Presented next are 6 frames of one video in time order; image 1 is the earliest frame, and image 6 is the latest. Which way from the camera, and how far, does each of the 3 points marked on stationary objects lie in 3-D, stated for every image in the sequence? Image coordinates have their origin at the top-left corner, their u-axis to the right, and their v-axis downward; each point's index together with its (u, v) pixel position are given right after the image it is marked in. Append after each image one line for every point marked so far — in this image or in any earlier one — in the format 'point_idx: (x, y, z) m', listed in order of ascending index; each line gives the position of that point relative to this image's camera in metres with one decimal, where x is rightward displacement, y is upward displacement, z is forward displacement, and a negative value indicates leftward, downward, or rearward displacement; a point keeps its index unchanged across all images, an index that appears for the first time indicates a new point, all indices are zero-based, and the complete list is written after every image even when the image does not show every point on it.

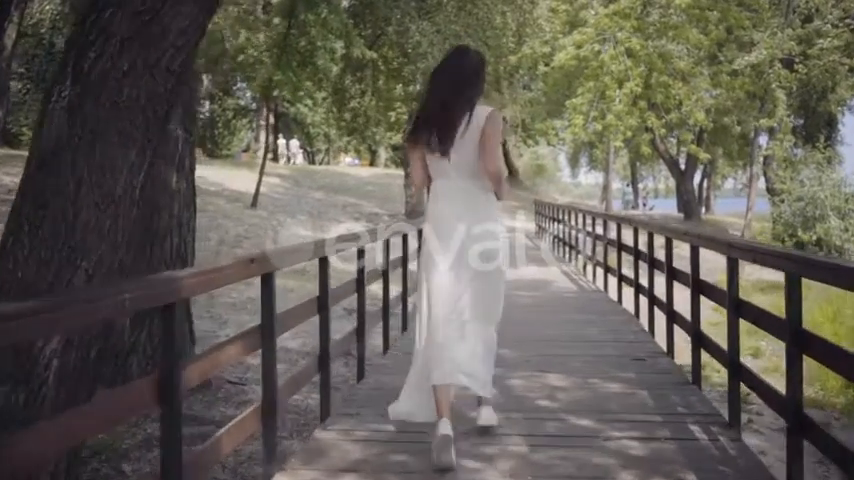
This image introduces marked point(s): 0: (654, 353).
0: (+1.6, -0.8, +6.8) m
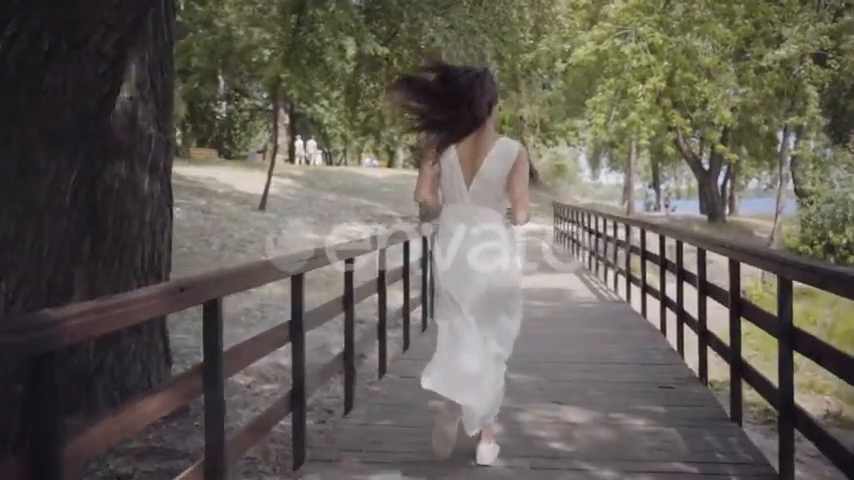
0: (+1.6, -0.9, +6.0) m
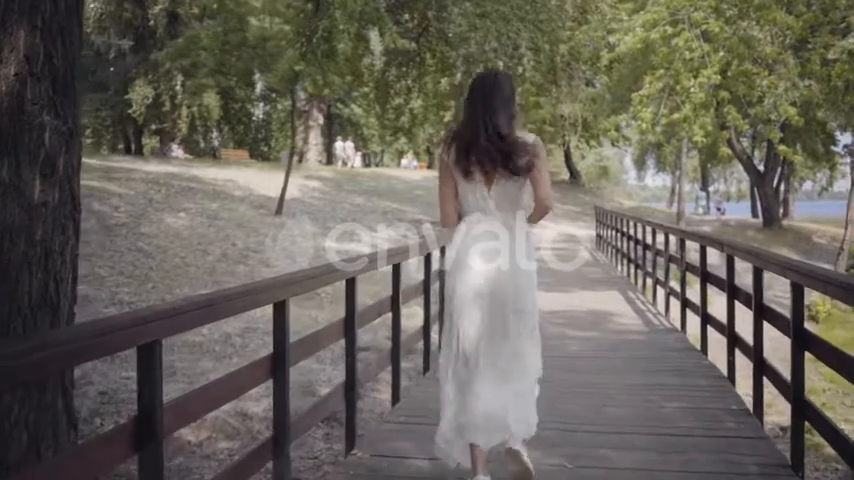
0: (+1.5, -1.0, +4.2) m
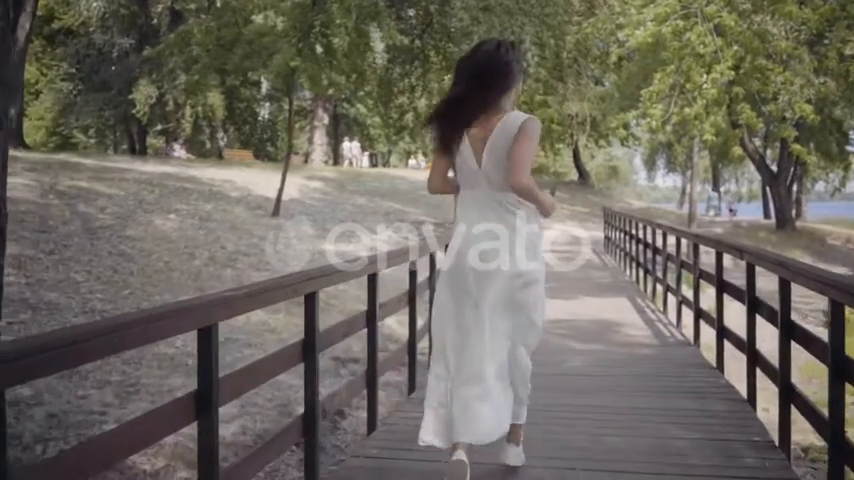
0: (+1.4, -1.0, +3.5) m
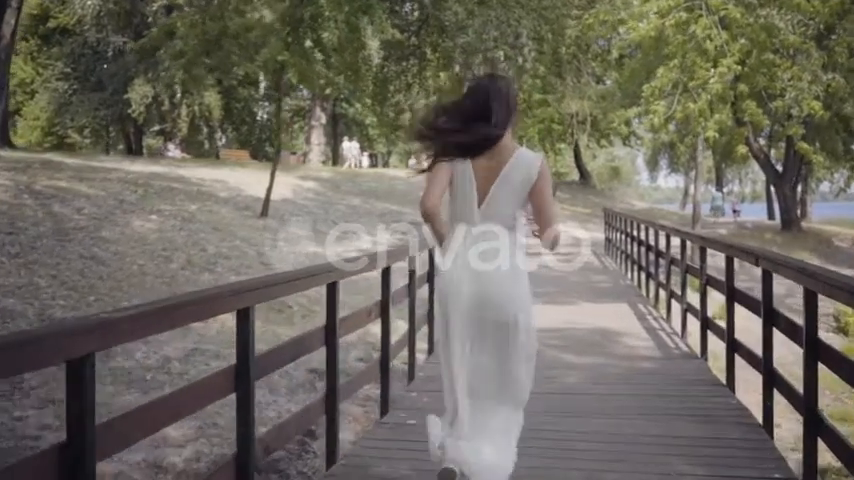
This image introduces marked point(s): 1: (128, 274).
0: (+1.2, -1.1, +2.9) m
1: (-3.4, -0.4, +10.9) m
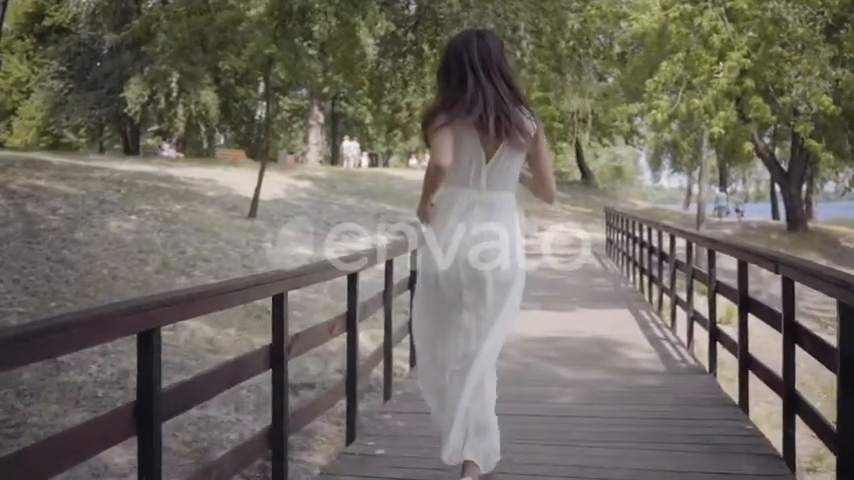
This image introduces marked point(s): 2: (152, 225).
0: (+1.1, -1.1, +2.2) m
1: (-3.5, -0.4, +10.3) m
2: (-4.0, +0.2, +14.0) m
